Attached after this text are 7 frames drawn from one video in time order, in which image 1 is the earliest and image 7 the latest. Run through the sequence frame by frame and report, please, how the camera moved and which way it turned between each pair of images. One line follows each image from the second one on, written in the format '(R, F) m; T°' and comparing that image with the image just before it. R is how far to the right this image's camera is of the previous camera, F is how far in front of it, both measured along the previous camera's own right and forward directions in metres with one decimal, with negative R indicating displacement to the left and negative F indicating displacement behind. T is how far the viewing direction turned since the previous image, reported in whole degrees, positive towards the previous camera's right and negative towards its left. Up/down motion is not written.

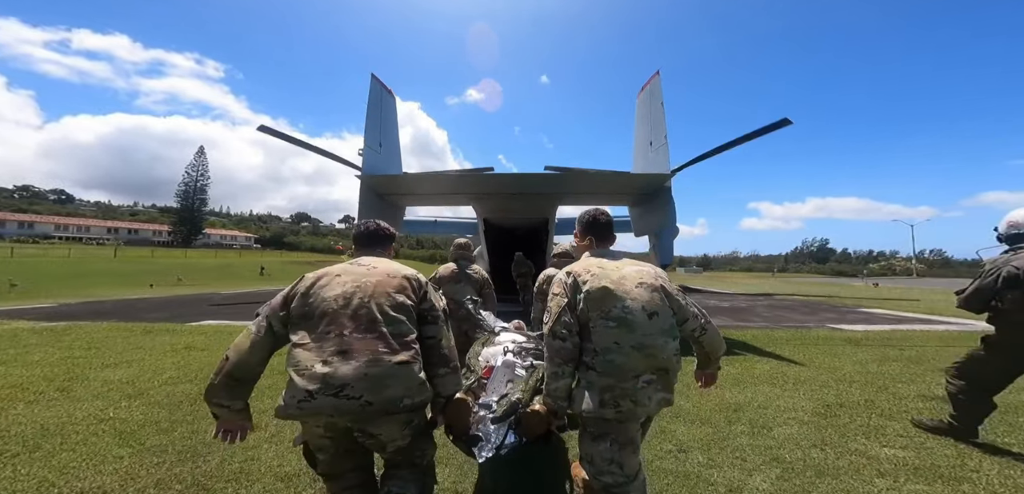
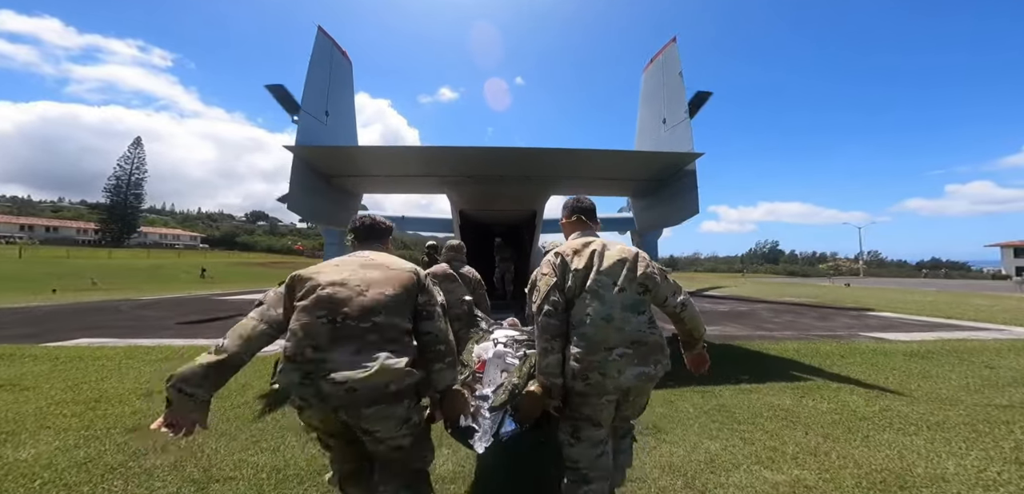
(-0.2, +1.3) m; +5°
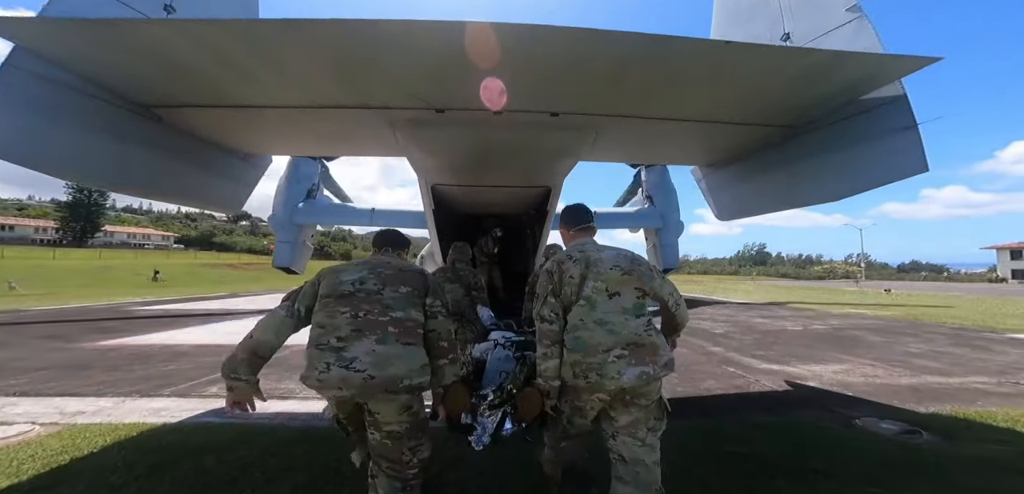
(-0.1, +2.2) m; +2°
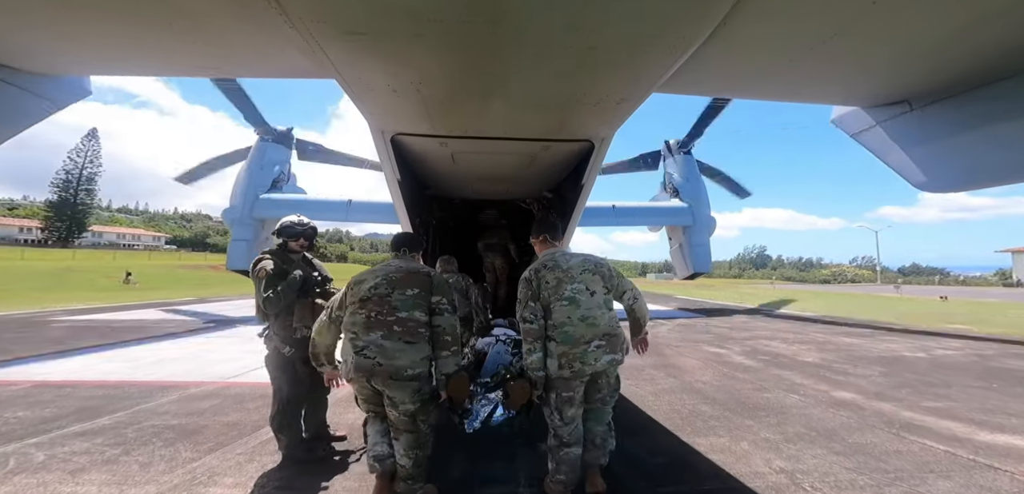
(-0.1, +1.6) m; 0°
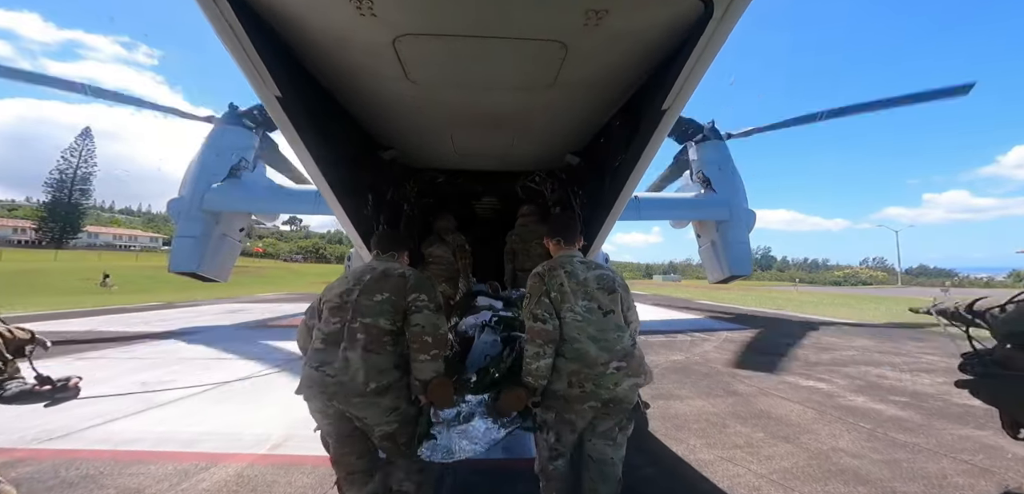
(0.0, +1.3) m; 0°
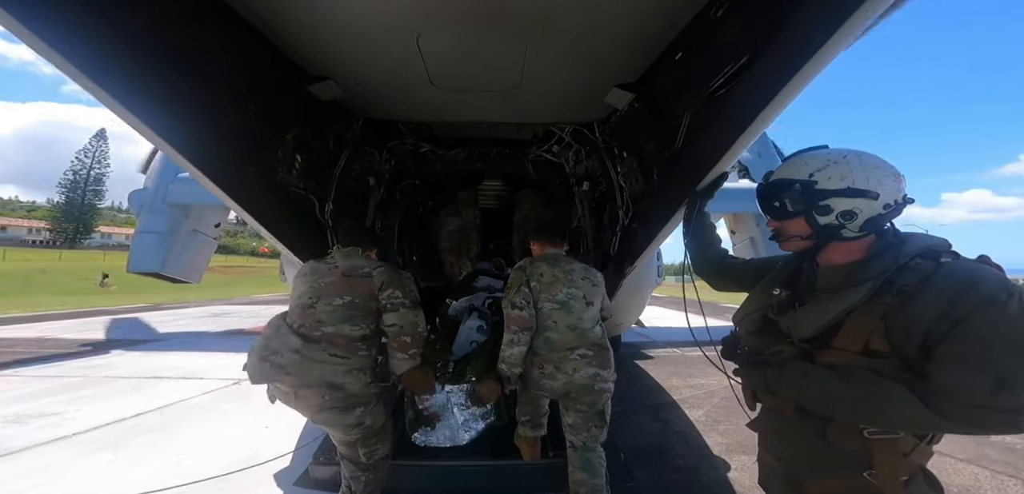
(-0.1, +0.9) m; -1°
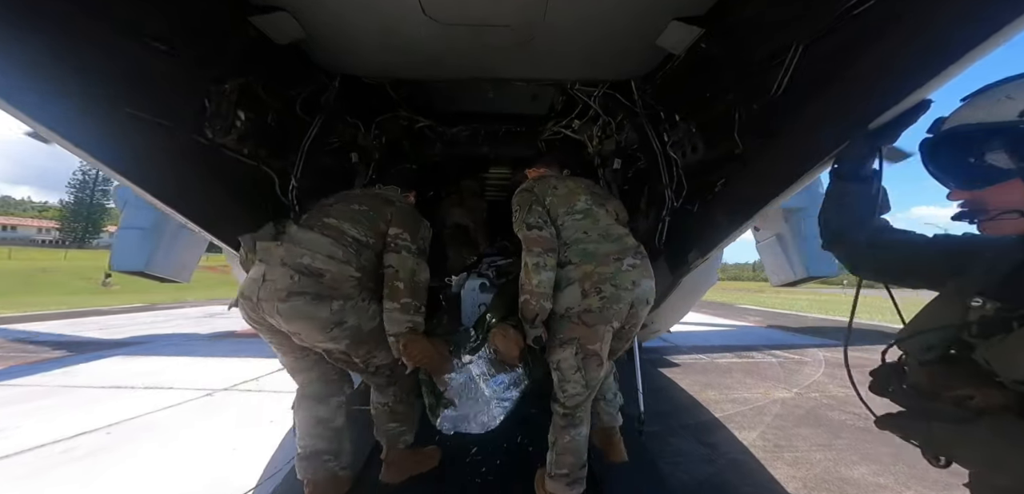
(-0.1, +0.4) m; -1°
